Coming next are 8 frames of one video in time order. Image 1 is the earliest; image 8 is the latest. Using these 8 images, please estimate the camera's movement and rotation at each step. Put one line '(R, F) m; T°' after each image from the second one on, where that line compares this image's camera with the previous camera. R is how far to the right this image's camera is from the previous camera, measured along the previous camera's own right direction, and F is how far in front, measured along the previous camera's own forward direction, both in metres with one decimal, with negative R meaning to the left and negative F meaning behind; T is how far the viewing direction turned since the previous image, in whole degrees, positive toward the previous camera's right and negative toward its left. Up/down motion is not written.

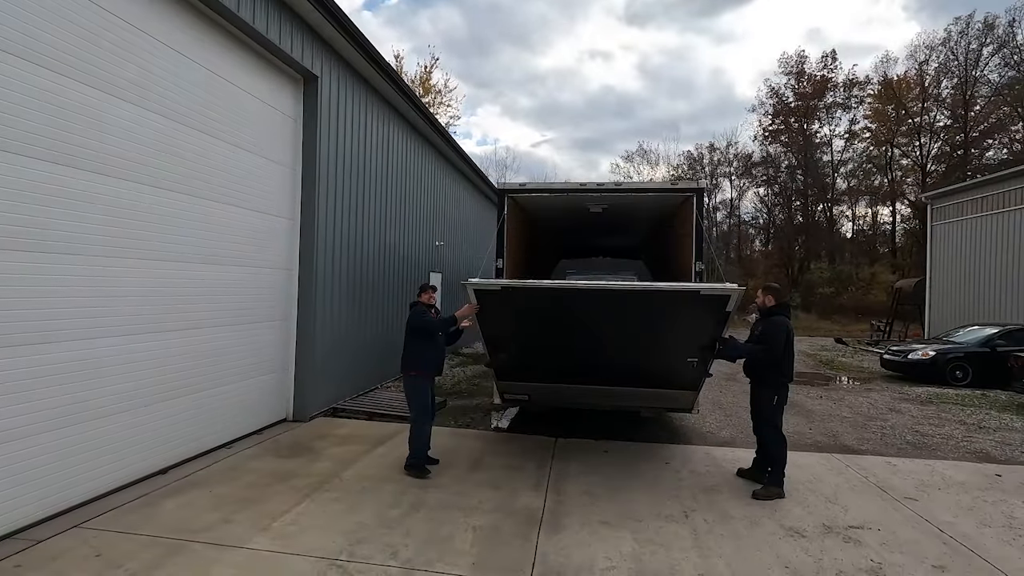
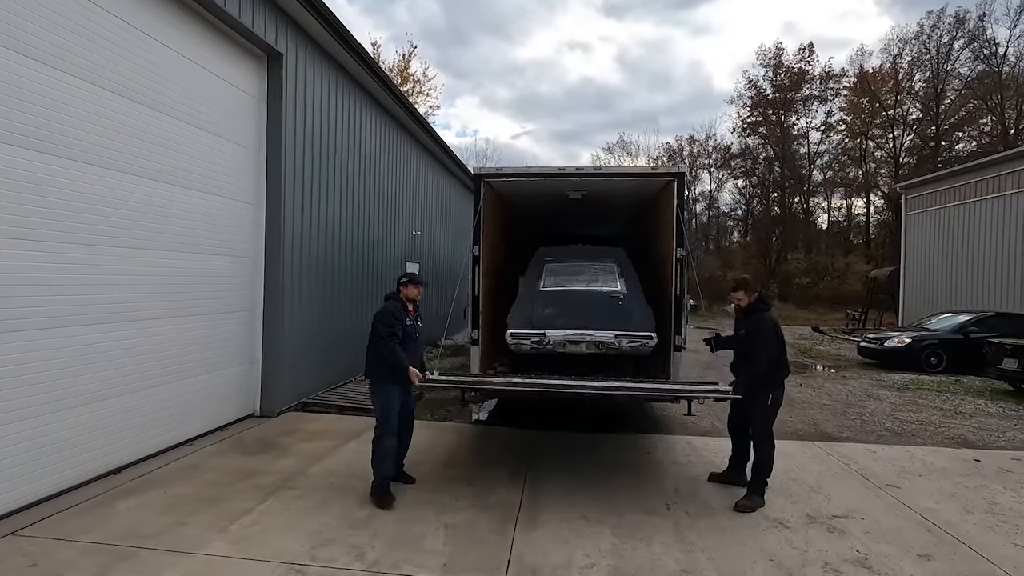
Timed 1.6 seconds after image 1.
(+0.1, +0.2) m; +2°
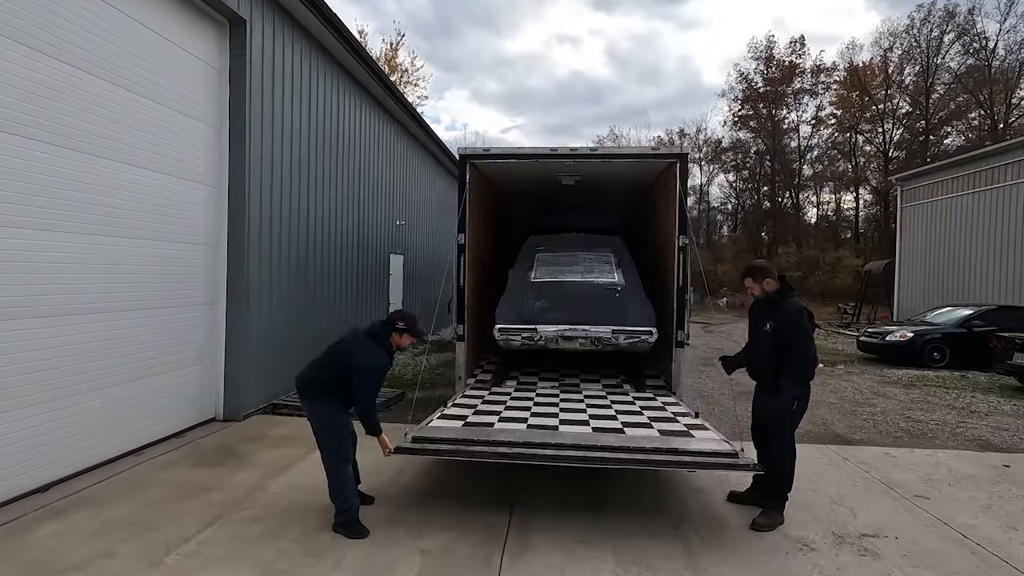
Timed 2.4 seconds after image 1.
(0.0, +0.5) m; +1°
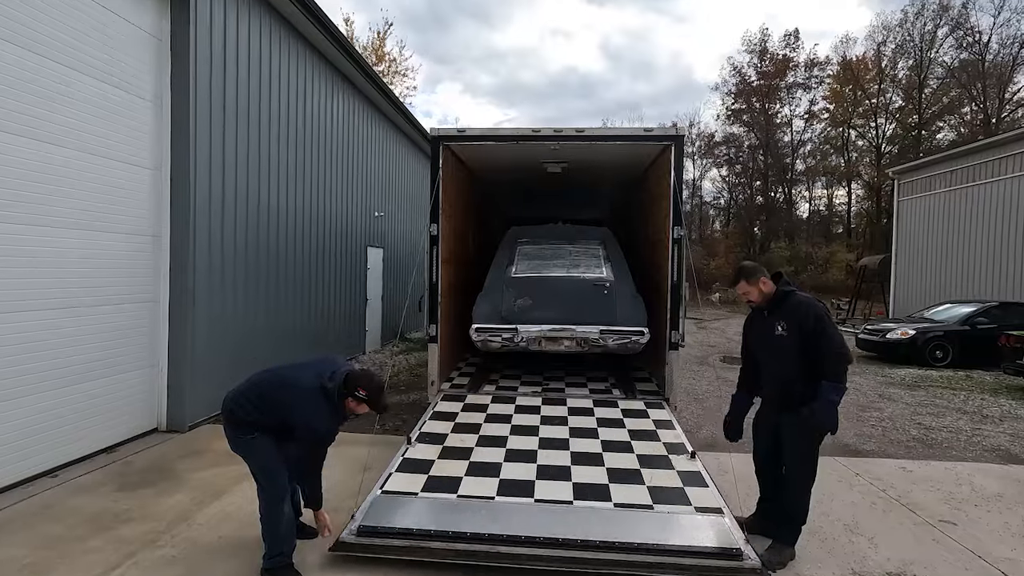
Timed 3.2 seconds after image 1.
(+0.1, +0.5) m; +1°
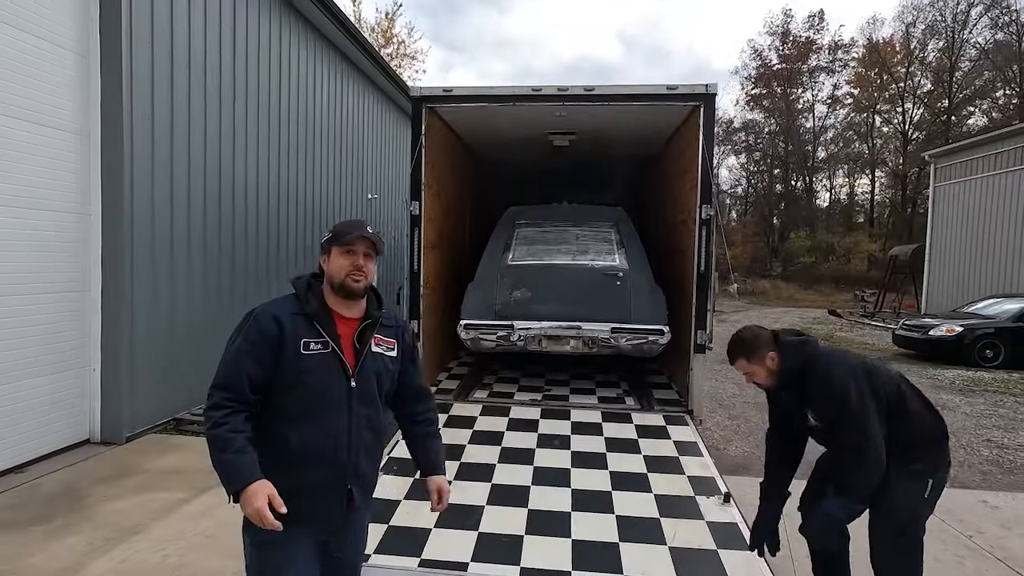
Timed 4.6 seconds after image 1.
(+0.1, +0.8) m; -1°
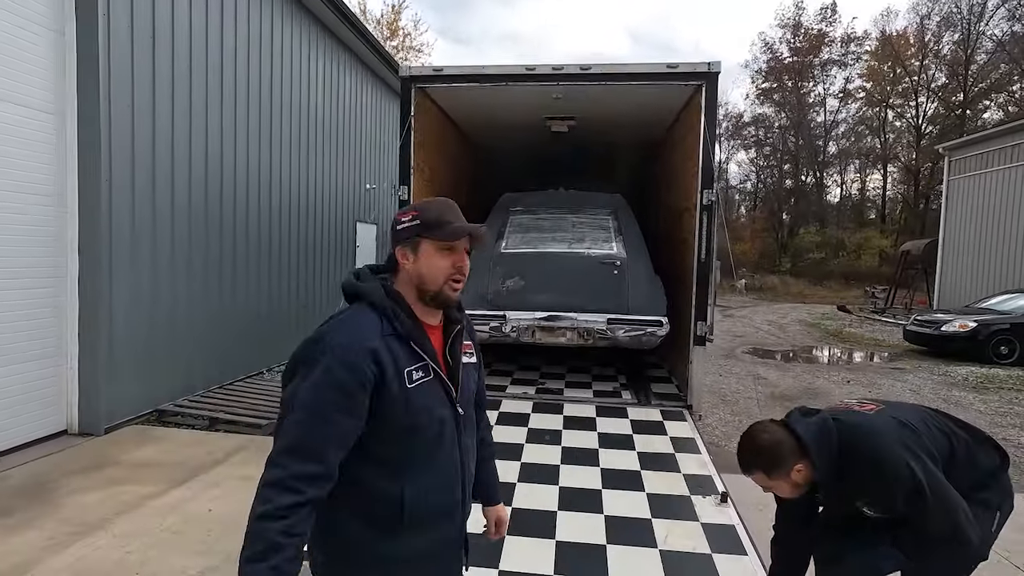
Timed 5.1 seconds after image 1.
(+0.1, +0.2) m; -1°
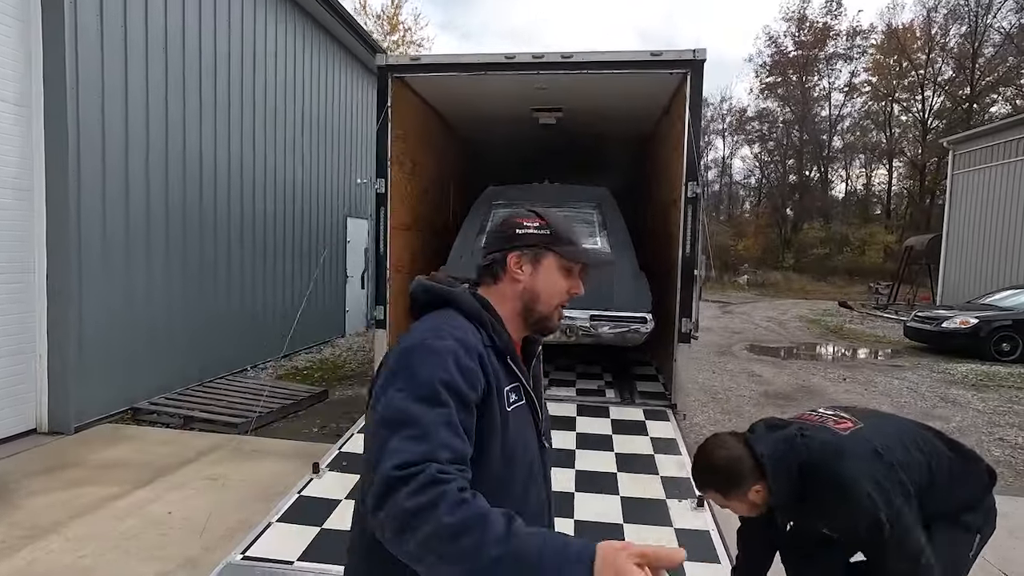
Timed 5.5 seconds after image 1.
(+0.2, +0.1) m; 0°
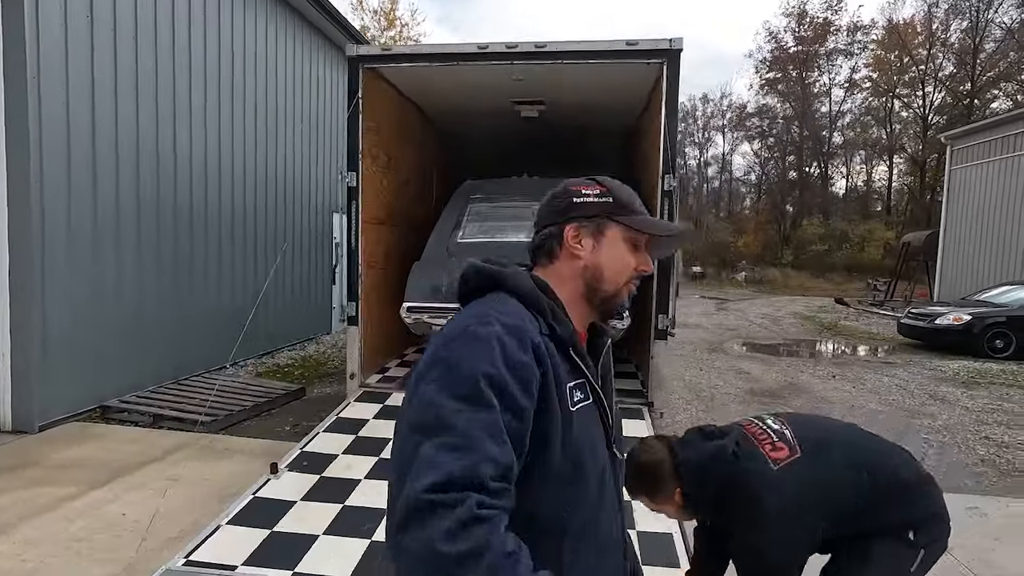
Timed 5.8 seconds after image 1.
(+0.2, +0.1) m; 0°
